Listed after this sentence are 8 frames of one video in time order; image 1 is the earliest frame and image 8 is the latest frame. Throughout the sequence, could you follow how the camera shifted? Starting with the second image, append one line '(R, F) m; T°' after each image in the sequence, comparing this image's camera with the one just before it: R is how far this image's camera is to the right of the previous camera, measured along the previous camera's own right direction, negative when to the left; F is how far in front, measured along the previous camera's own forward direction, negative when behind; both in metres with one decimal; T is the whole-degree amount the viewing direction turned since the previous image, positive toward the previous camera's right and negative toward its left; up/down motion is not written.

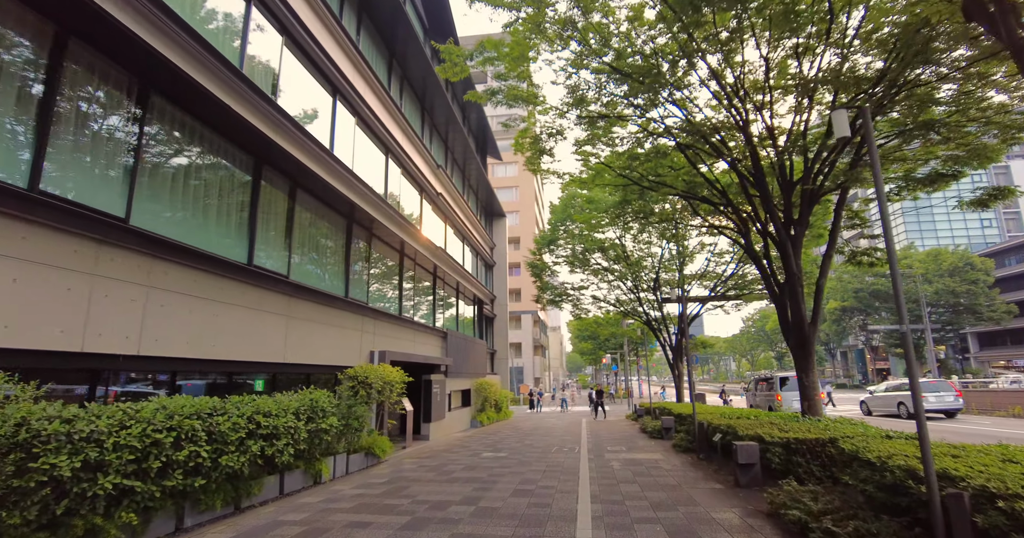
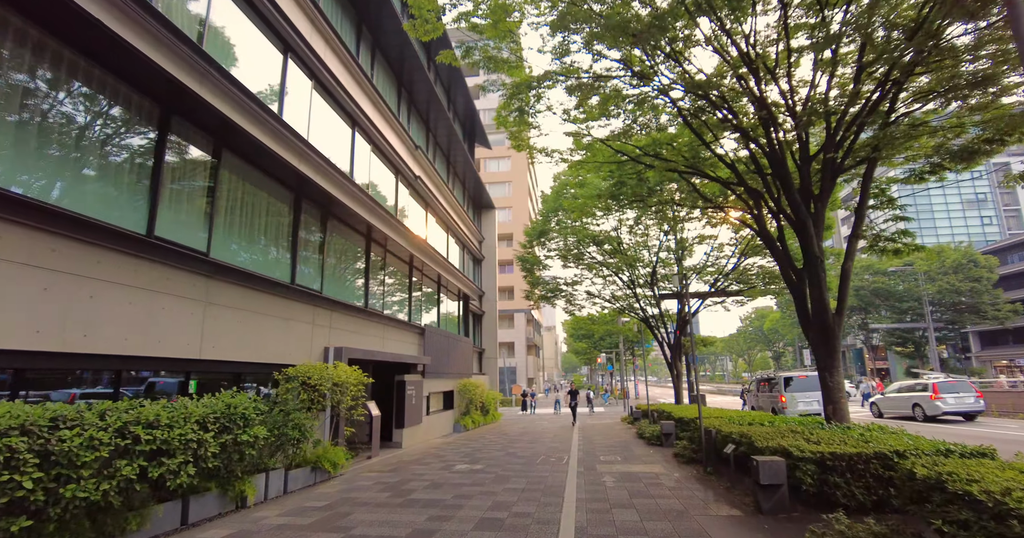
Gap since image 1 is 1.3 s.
(+0.3, +1.4) m; 0°
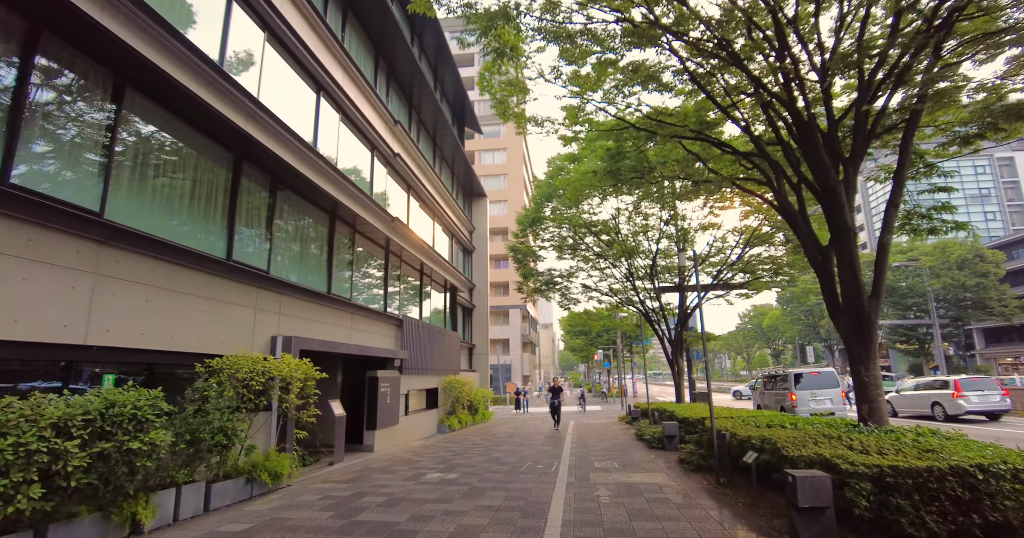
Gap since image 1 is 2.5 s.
(+0.3, +1.3) m; 0°
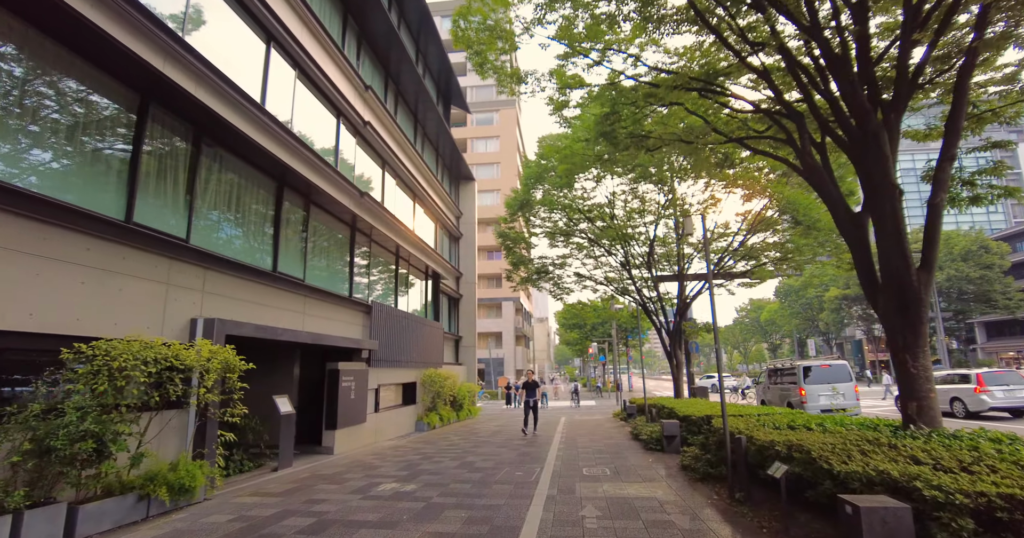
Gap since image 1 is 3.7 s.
(+0.3, +1.3) m; 0°
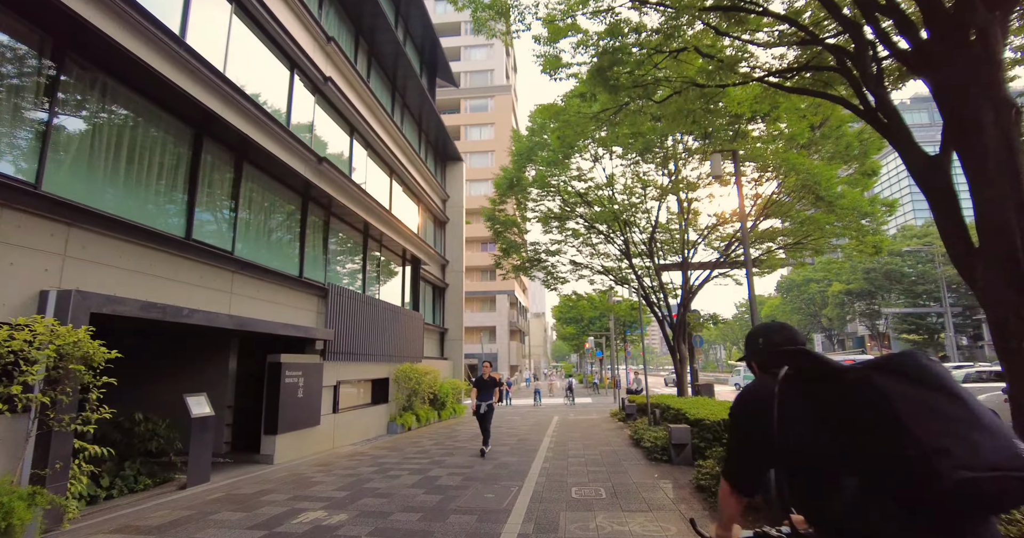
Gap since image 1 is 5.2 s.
(+0.3, +1.7) m; 0°
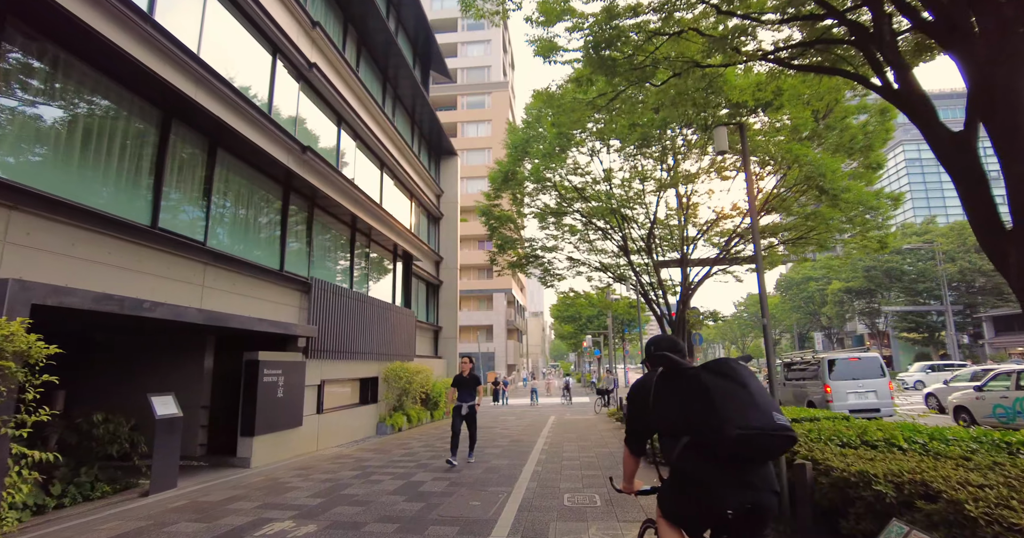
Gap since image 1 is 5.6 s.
(+0.1, +0.4) m; 0°
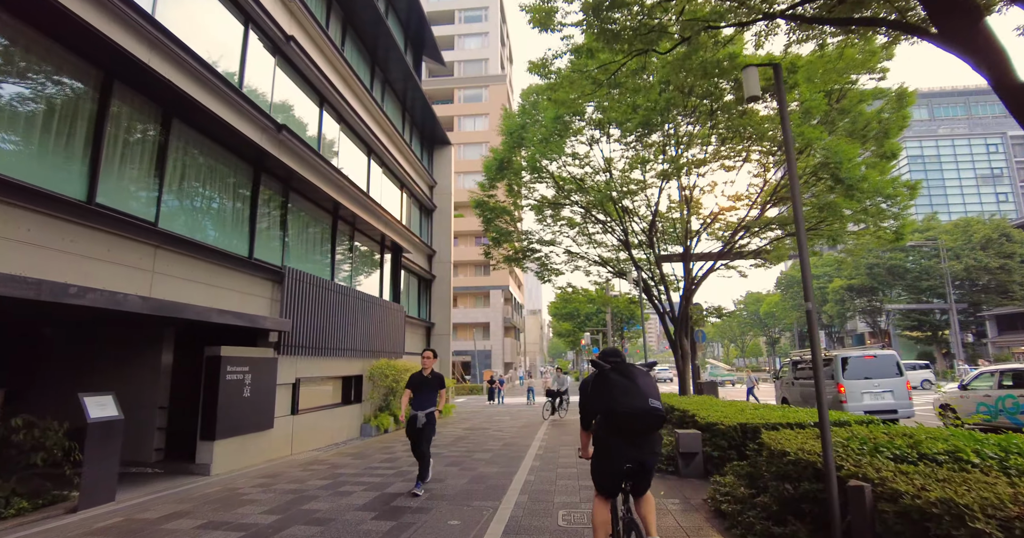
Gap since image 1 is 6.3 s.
(+0.1, +0.8) m; 0°
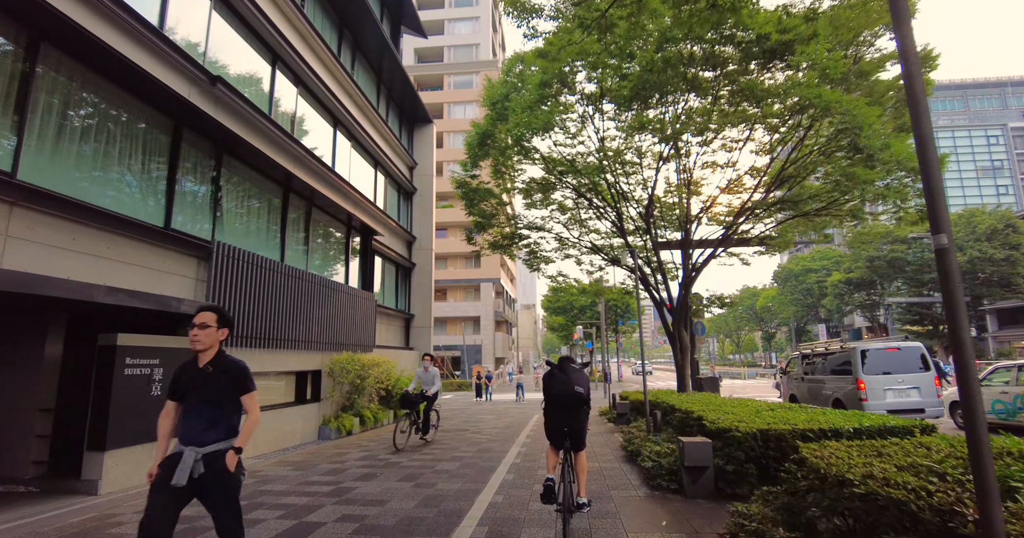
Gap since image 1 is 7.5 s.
(+0.3, +1.4) m; +1°
